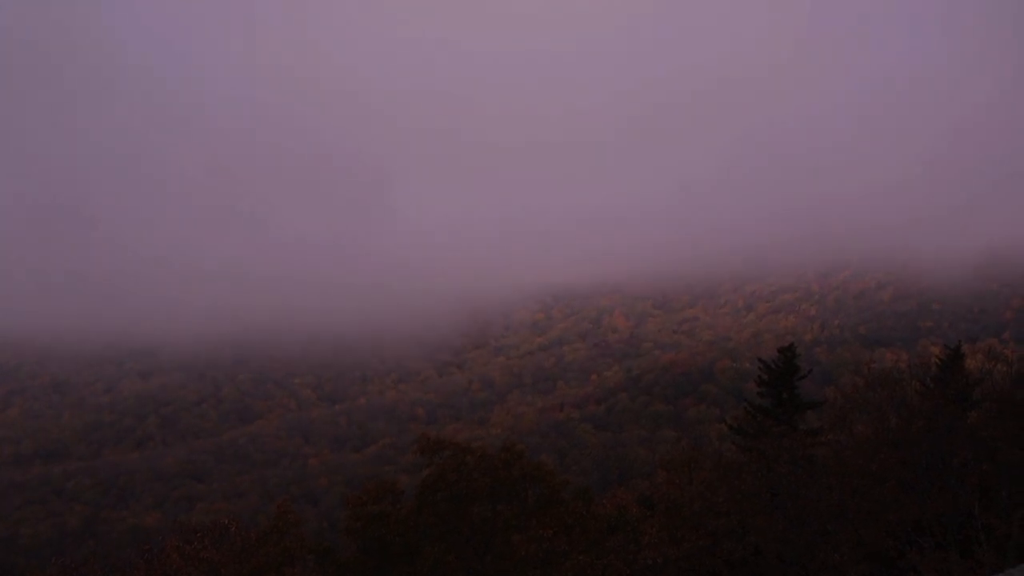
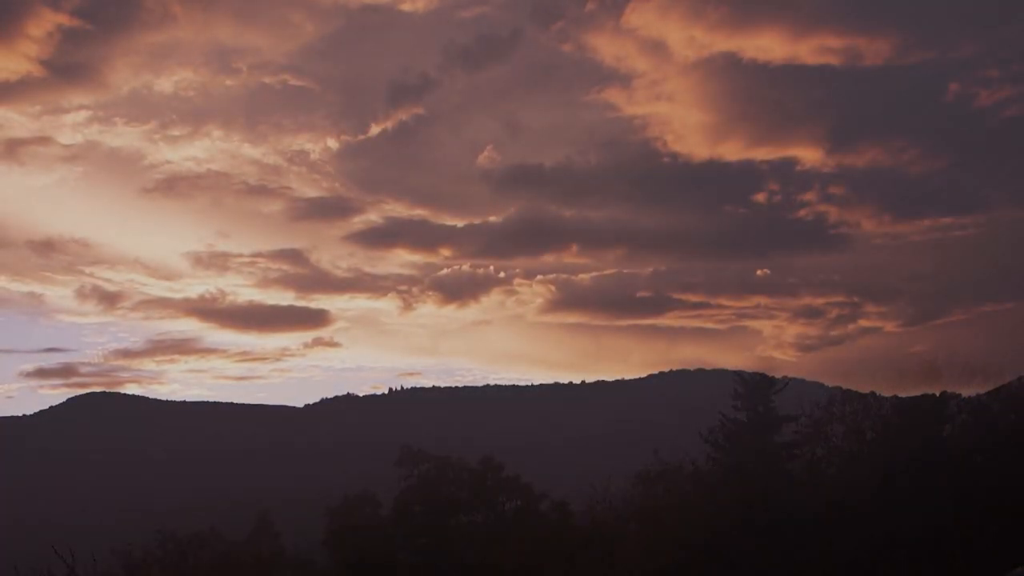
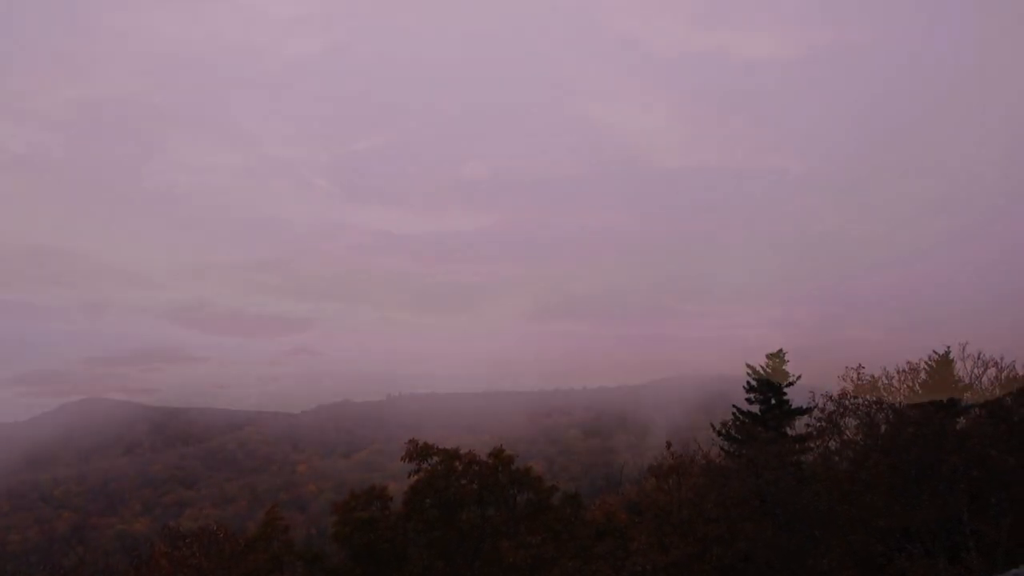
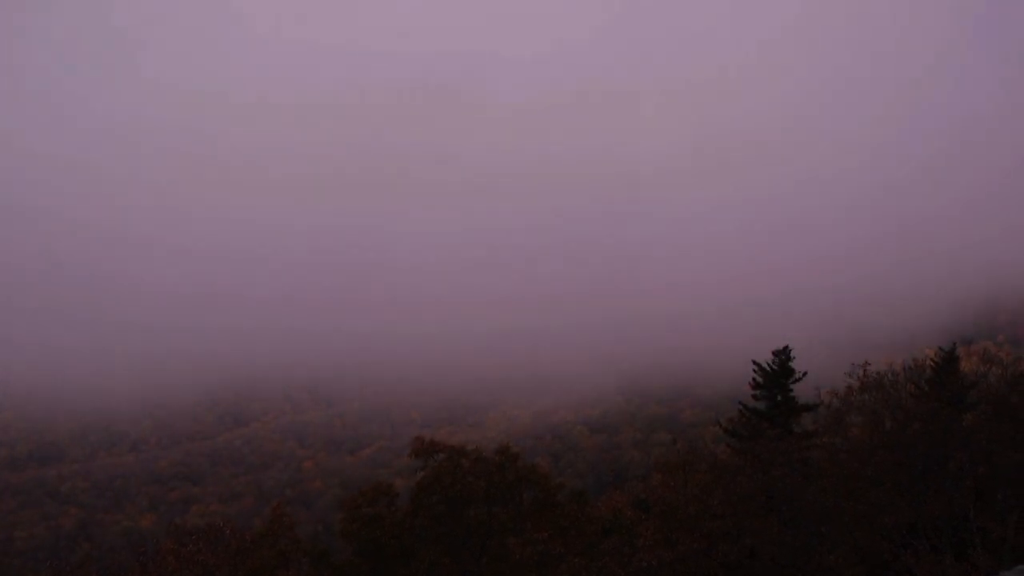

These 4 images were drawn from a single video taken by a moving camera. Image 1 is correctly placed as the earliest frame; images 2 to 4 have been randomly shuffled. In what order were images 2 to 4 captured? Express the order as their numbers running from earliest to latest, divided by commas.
4, 3, 2
